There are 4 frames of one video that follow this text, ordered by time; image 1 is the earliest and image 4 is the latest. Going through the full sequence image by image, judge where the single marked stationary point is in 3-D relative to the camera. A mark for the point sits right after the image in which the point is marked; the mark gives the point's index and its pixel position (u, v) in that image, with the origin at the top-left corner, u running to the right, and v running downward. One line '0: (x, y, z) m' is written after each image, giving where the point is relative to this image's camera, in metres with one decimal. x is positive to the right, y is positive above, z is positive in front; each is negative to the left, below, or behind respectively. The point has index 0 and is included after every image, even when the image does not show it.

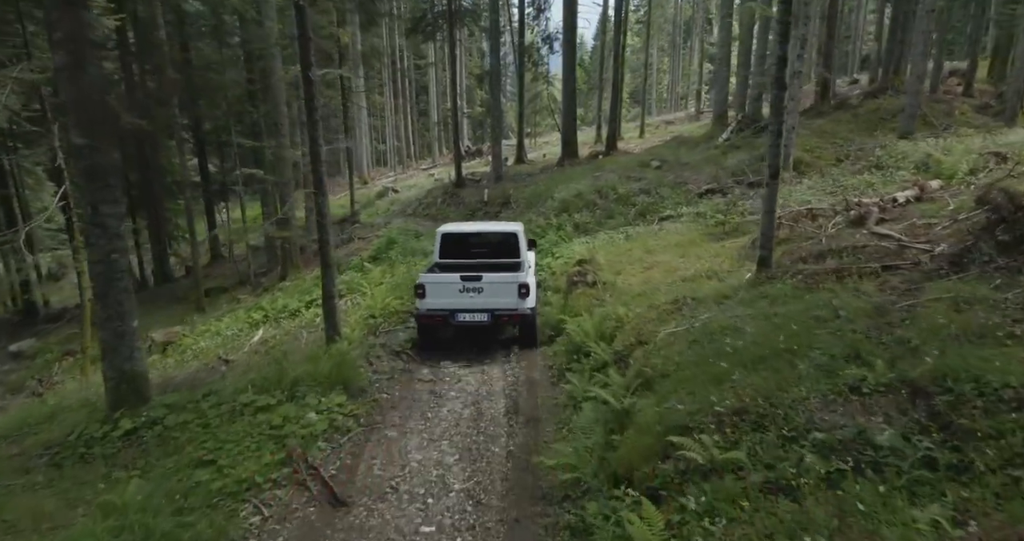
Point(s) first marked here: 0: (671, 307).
0: (+2.1, -0.5, +8.1) m
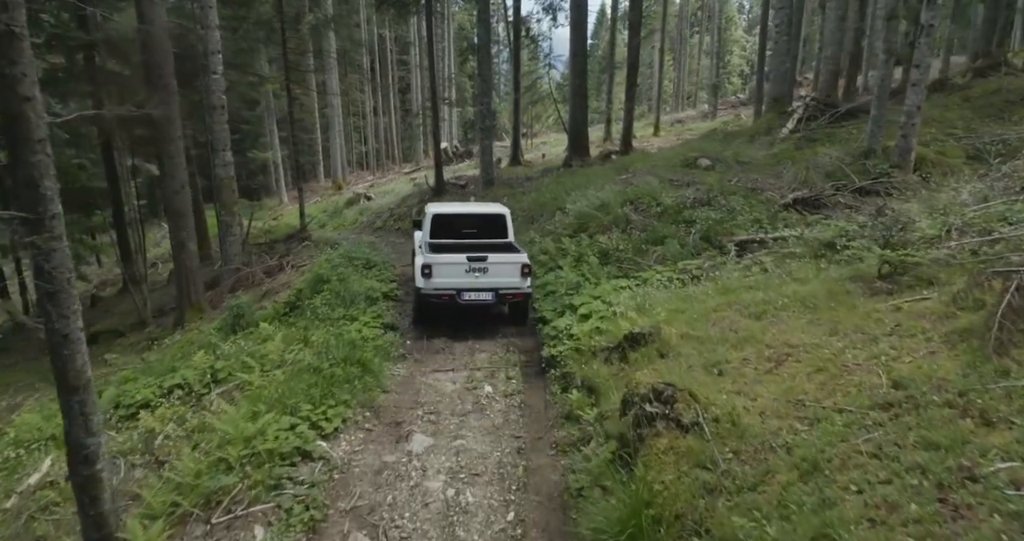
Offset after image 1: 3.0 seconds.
0: (+2.1, -1.4, +2.1) m
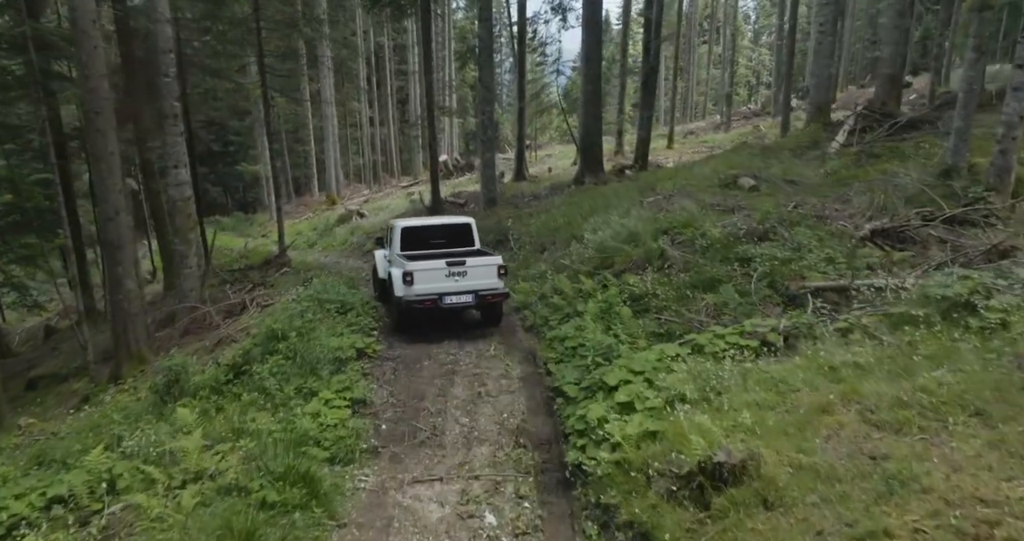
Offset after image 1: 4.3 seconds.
0: (+2.2, -2.0, -0.3) m
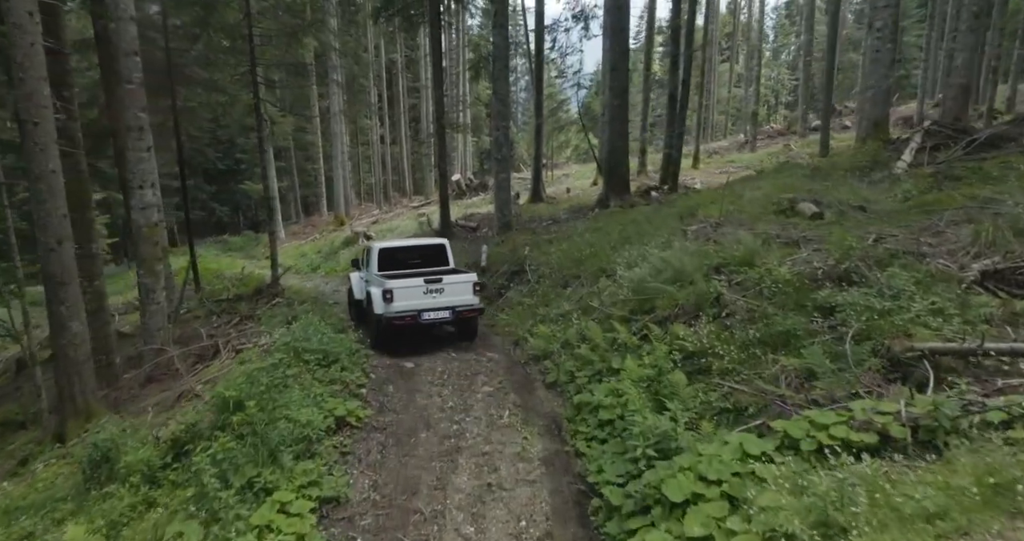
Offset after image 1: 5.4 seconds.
0: (+2.2, -2.3, -2.3) m
